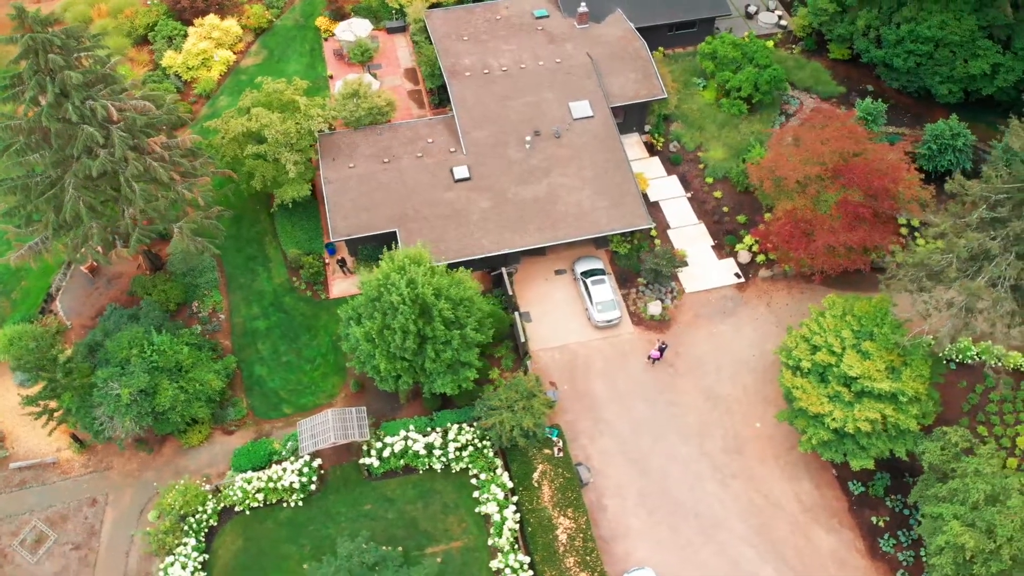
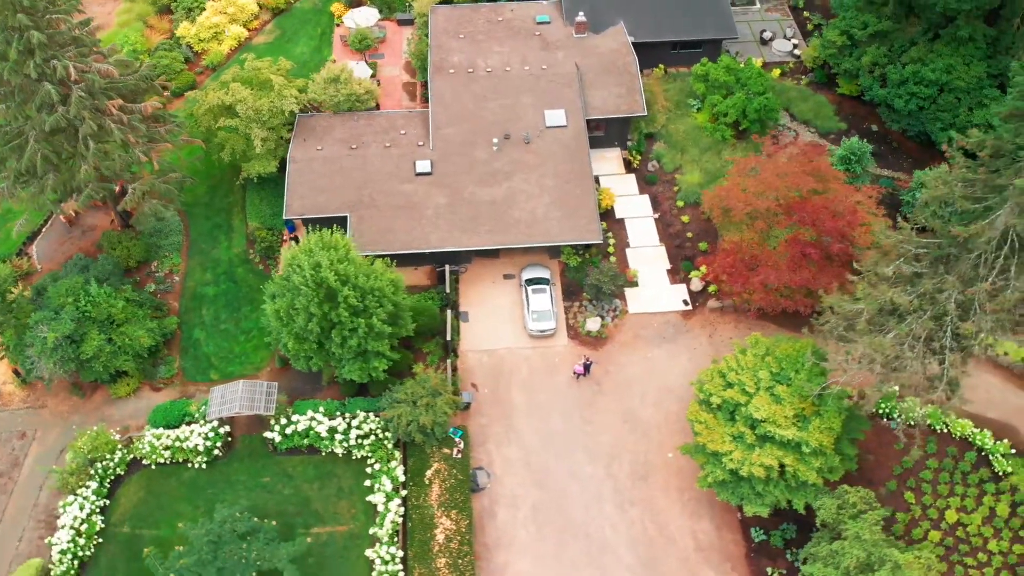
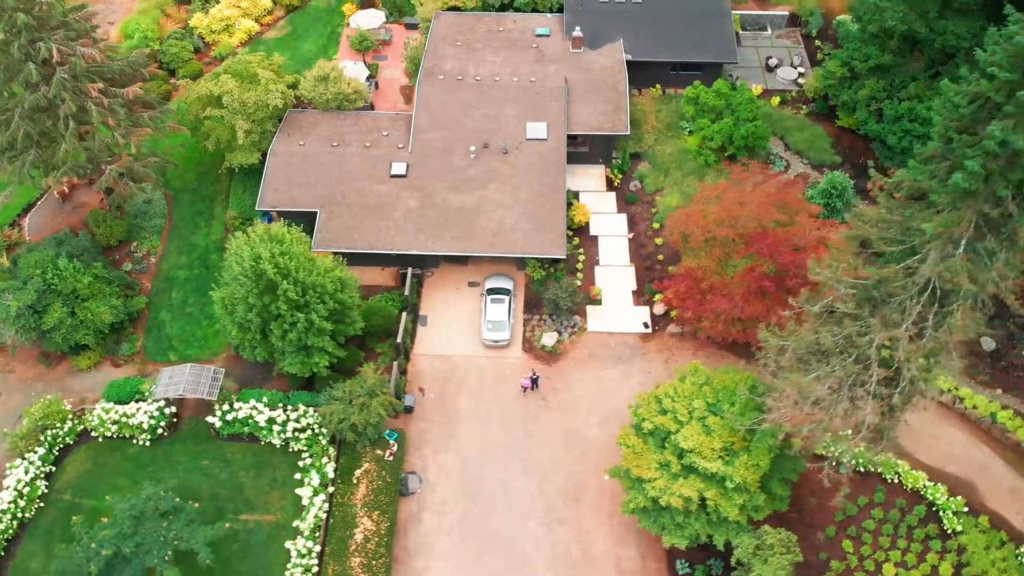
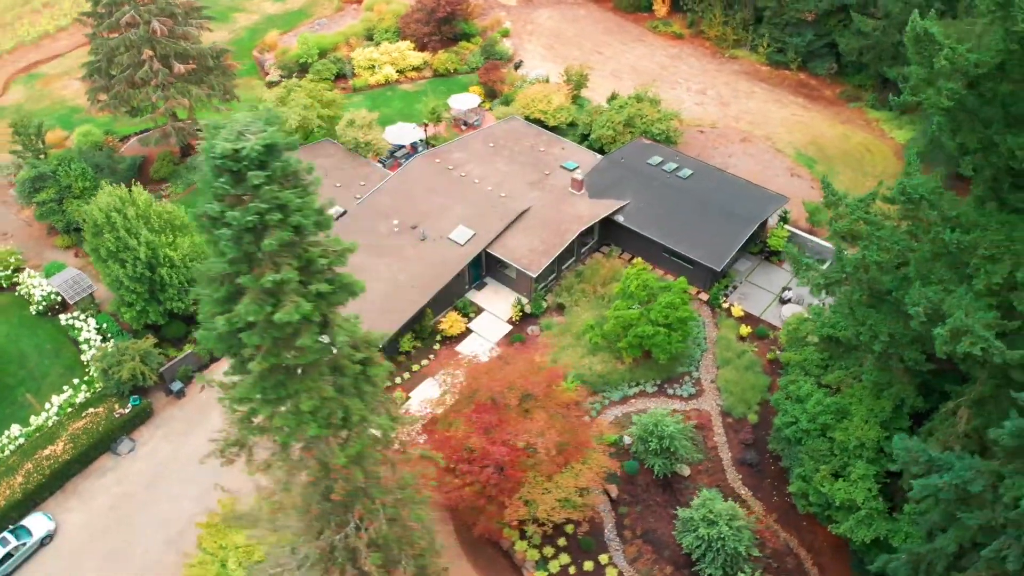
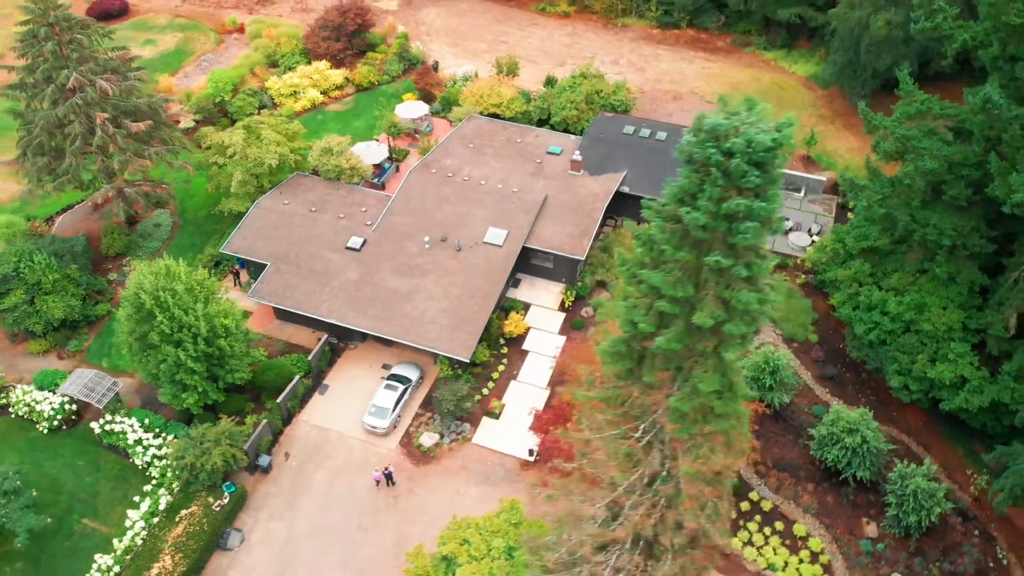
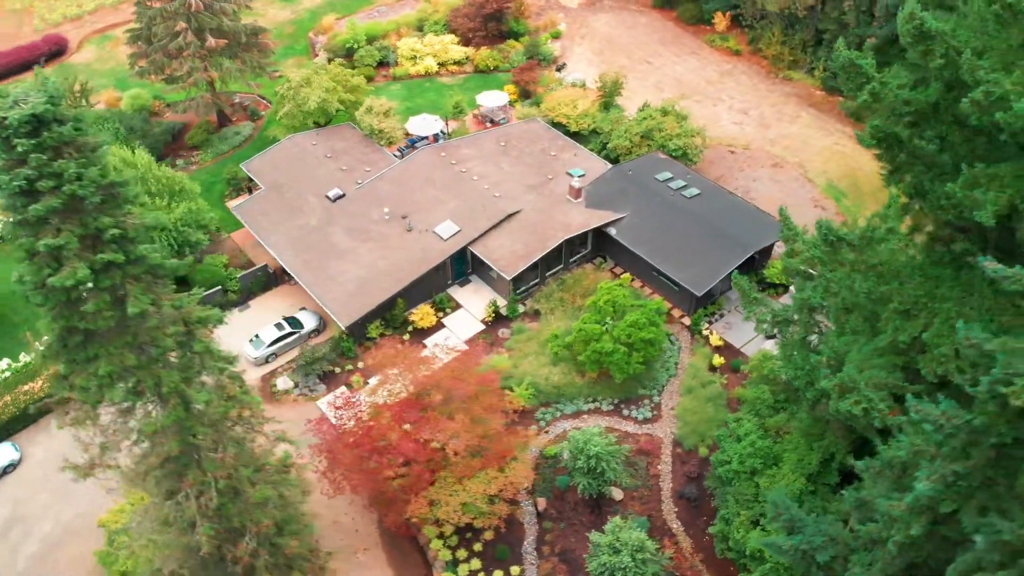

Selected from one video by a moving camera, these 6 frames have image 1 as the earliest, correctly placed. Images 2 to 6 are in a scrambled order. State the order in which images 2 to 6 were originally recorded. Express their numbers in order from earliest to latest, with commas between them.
2, 3, 5, 4, 6
